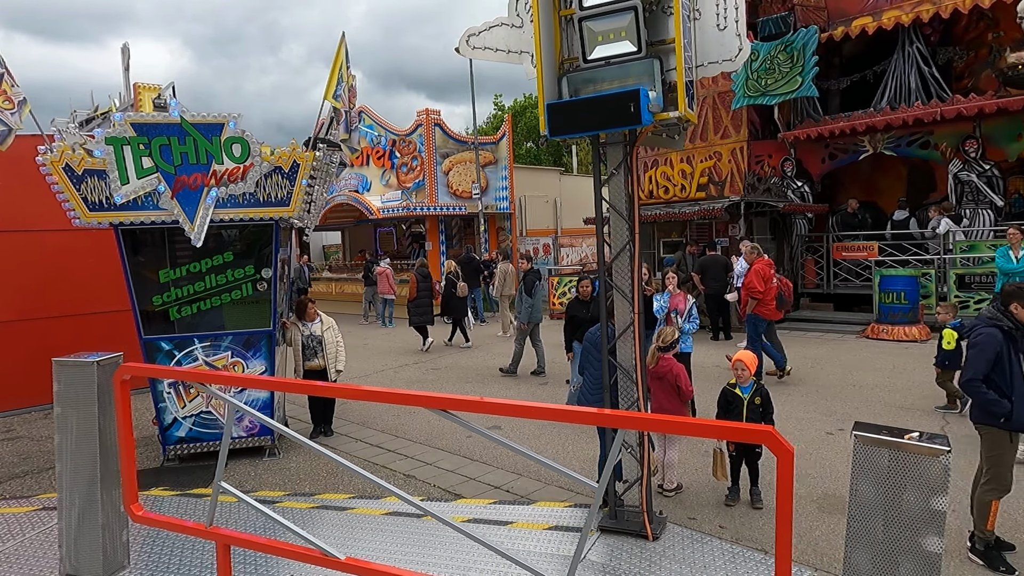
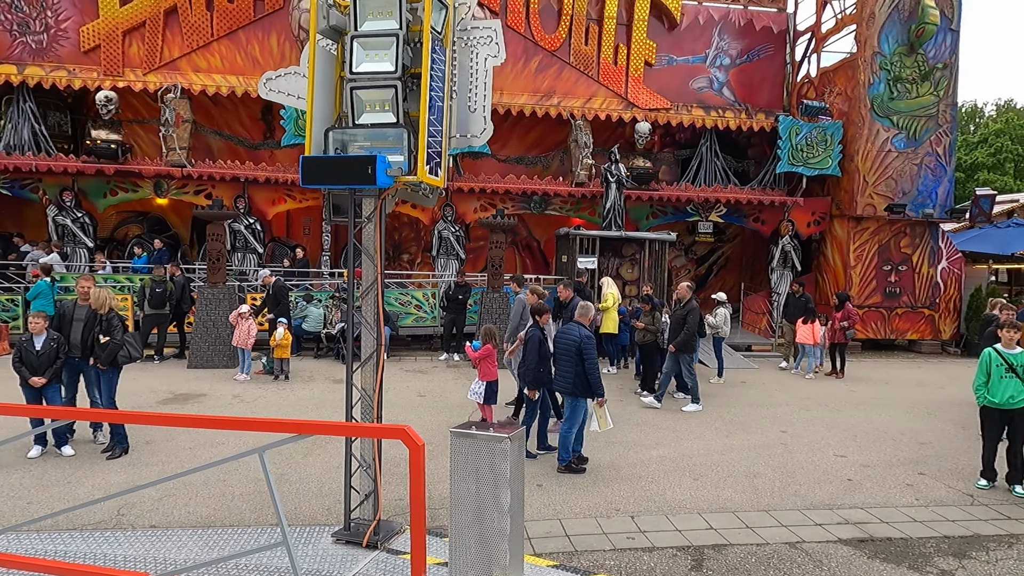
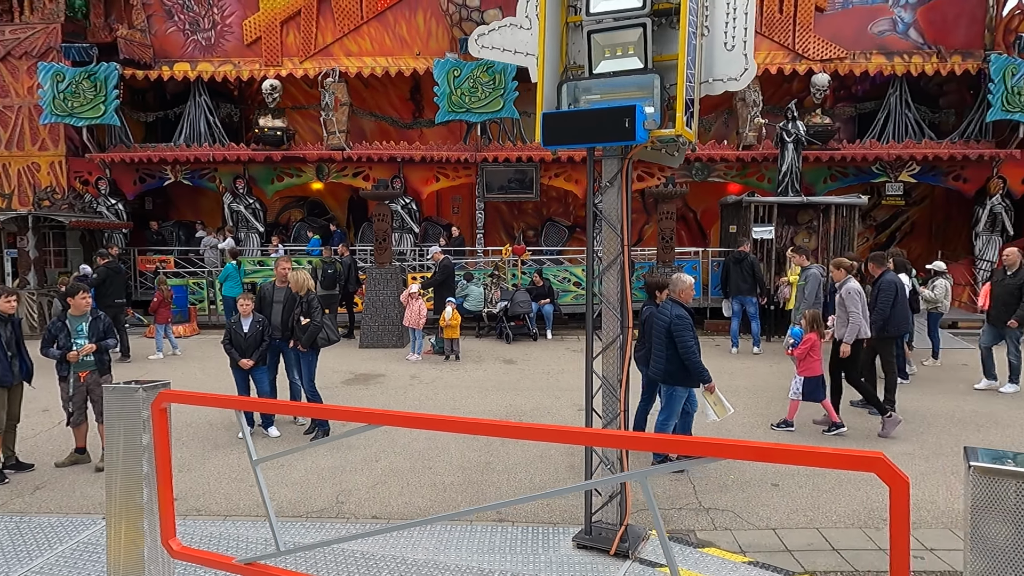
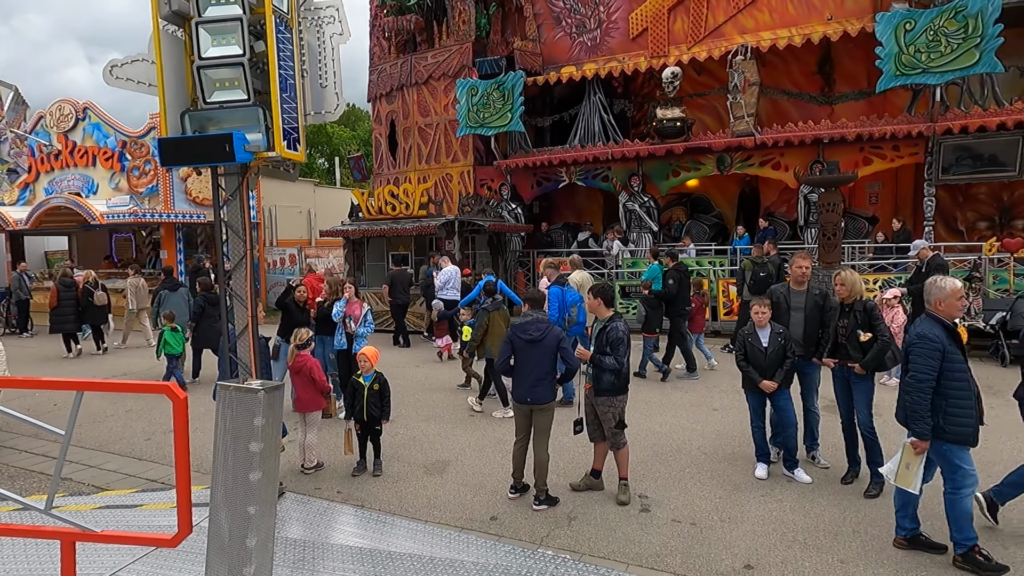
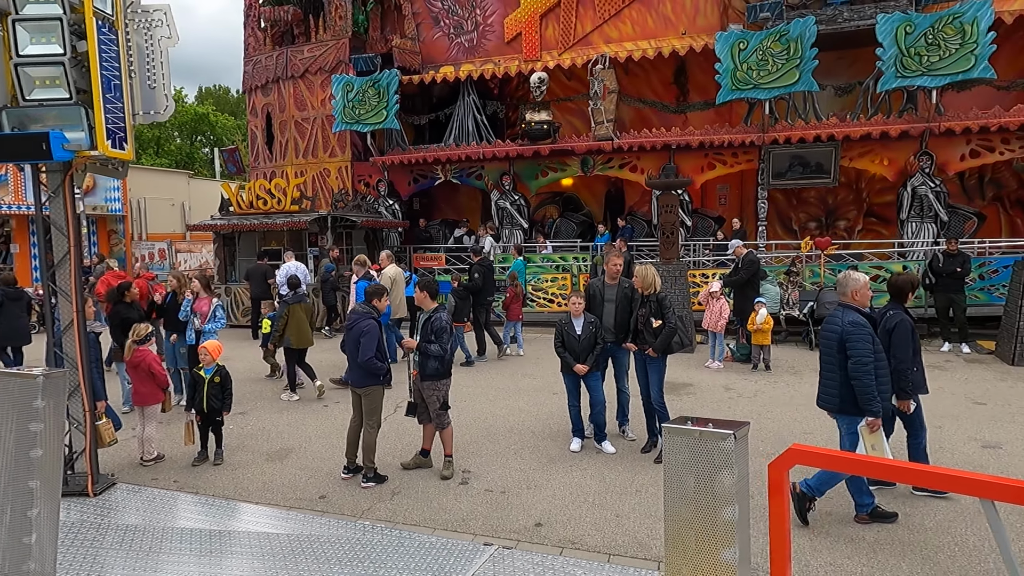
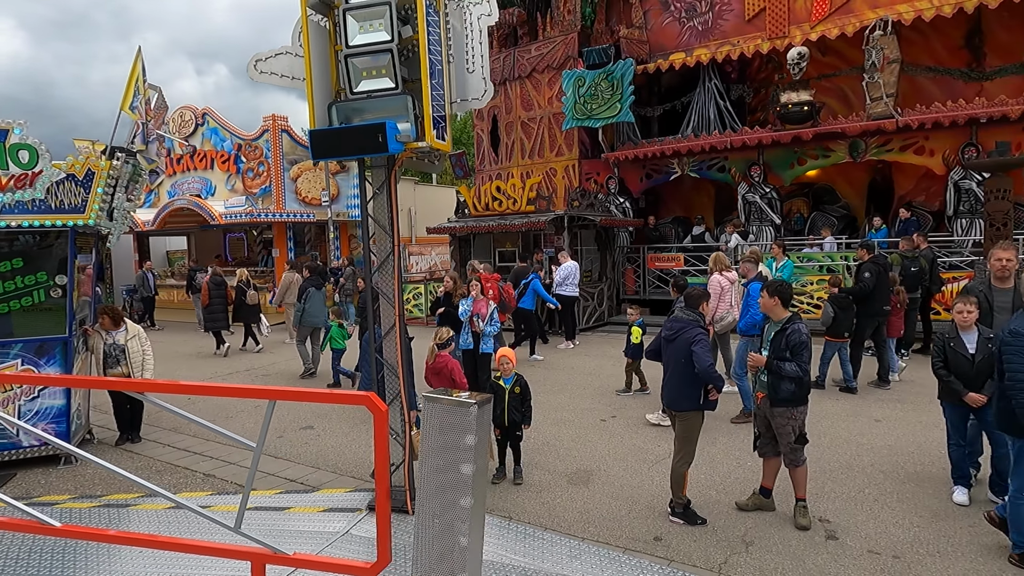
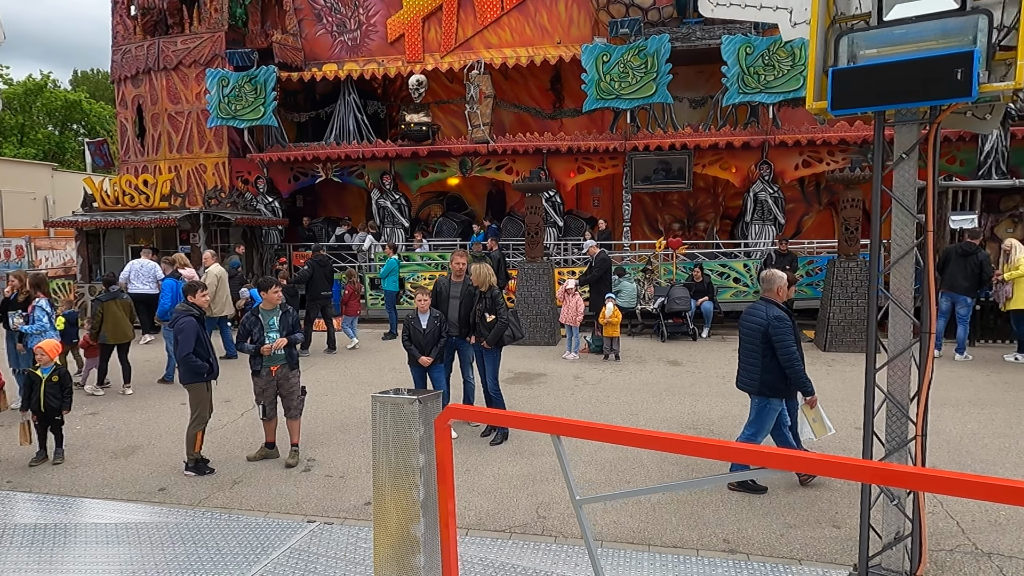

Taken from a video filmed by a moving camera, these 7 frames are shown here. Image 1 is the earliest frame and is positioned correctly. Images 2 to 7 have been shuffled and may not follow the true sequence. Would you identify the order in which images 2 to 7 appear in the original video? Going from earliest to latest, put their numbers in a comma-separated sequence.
6, 4, 5, 7, 3, 2
